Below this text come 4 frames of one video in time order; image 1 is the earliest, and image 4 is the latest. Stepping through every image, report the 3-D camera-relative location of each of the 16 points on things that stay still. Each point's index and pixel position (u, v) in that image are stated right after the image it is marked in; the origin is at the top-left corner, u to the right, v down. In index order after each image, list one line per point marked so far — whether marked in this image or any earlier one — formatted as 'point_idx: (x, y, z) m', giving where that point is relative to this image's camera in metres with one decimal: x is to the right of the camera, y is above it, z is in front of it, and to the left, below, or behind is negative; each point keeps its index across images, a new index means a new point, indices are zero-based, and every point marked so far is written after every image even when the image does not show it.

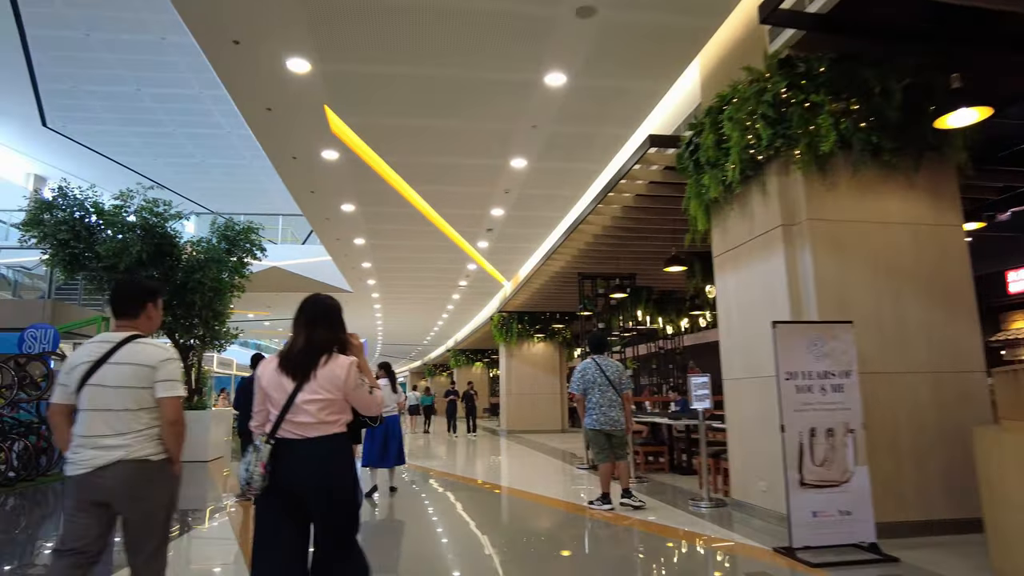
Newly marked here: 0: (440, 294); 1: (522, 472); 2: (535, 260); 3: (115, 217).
0: (-1.7, -0.1, +15.3) m
1: (+0.2, -2.7, +9.8) m
2: (+0.4, +0.5, +11.2) m
3: (-5.2, +0.9, +8.6) m
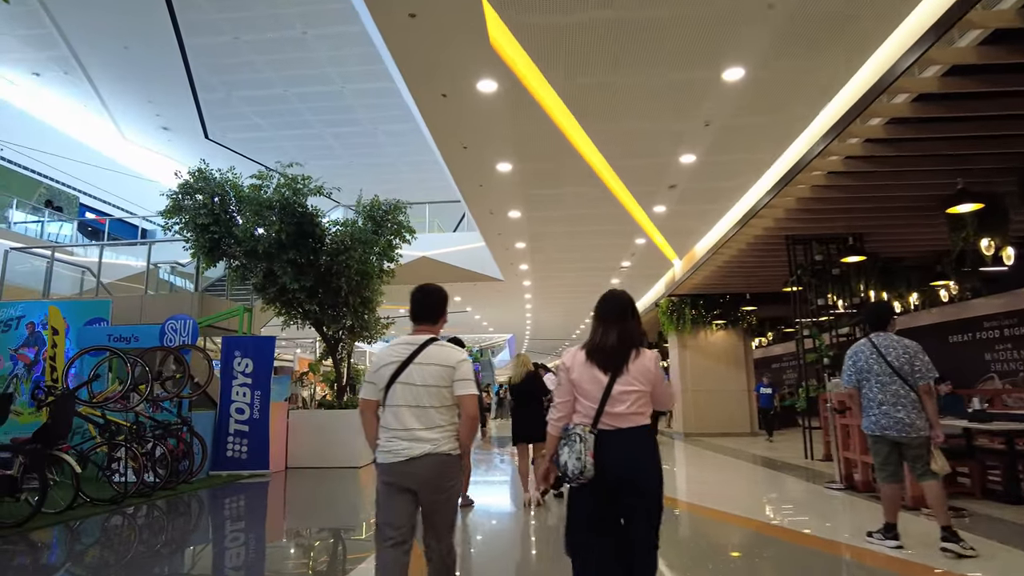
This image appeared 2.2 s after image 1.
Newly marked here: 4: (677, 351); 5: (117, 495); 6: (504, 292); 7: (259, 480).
0: (+1.8, +0.2, +13.7) m
1: (+2.6, -2.3, +7.9) m
2: (+2.9, +0.8, +9.2) m
3: (-3.0, +1.1, +7.8) m
4: (+3.3, -1.3, +13.4) m
5: (-3.3, -1.7, +5.5) m
6: (-0.2, -0.1, +15.6) m
7: (-2.7, -2.1, +7.1) m
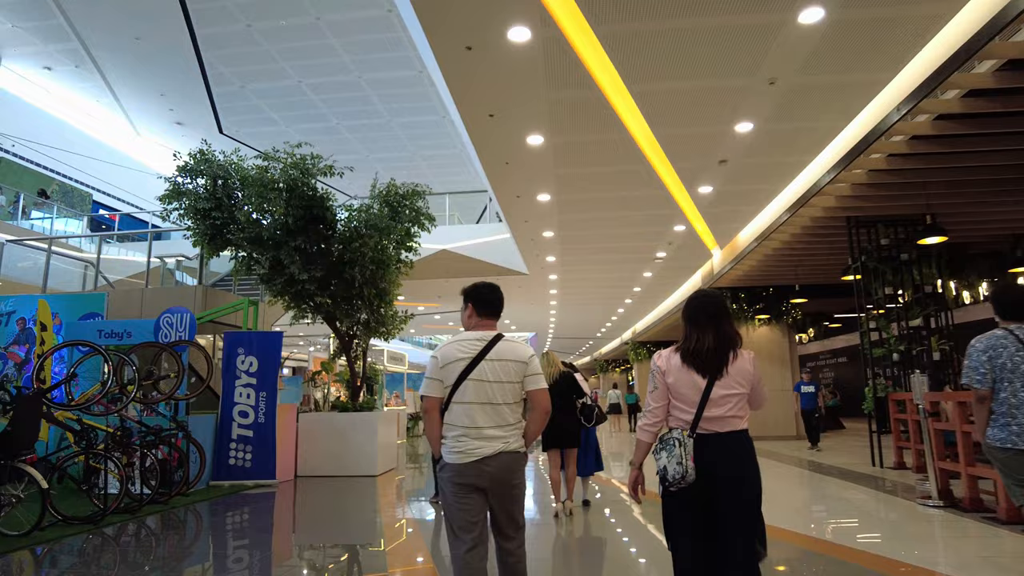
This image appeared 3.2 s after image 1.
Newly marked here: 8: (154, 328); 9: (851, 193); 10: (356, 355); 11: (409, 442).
0: (+2.3, +0.3, +12.8) m
1: (+2.9, -2.2, +7.1) m
2: (+3.3, +1.0, +8.3) m
3: (-2.7, +1.2, +7.1) m
4: (+3.8, -1.1, +12.5) m
5: (-3.0, -1.6, +4.8) m
6: (+0.4, 0.0, +14.8) m
7: (-2.4, -2.0, +6.4) m
8: (-3.4, -0.4, +6.3) m
9: (+3.5, +1.0, +6.9) m
10: (-1.9, -0.8, +8.1) m
11: (-2.3, -3.4, +14.5) m
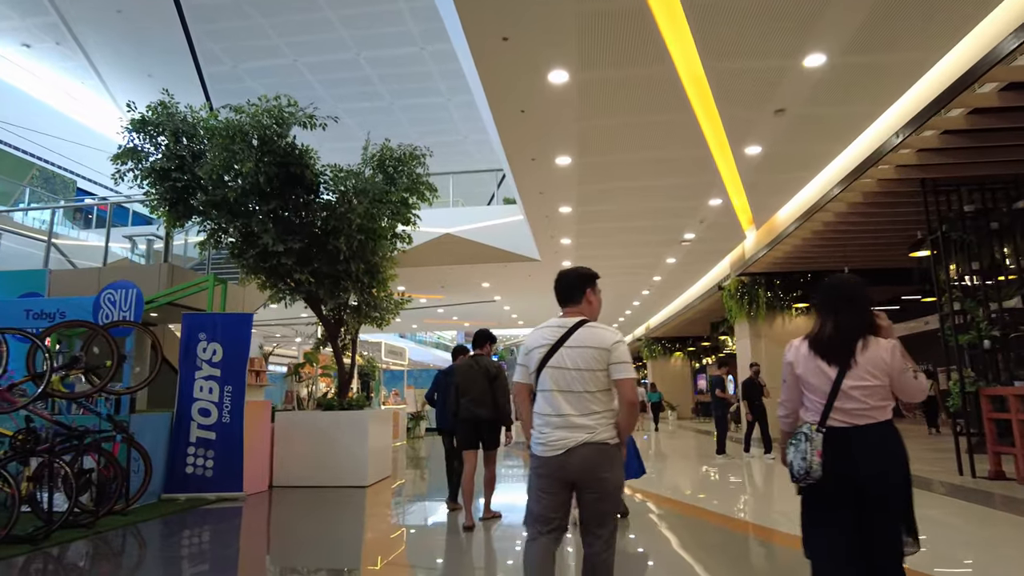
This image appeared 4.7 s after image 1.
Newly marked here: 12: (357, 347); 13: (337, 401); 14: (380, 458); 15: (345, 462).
0: (+2.5, +0.5, +11.7) m
1: (+3.0, -2.0, +5.9) m
2: (+3.4, +1.2, +7.1) m
3: (-2.6, +1.4, +6.0) m
4: (+4.0, -0.9, +11.4) m
5: (-2.9, -1.4, +3.7) m
6: (+0.6, +0.3, +13.7) m
7: (-2.3, -1.7, +5.3) m
8: (-3.2, -0.2, +5.1) m
9: (+3.7, +1.2, +5.7) m
10: (-1.8, -0.6, +6.9) m
11: (-2.1, -3.1, +13.4) m
12: (-1.7, -0.6, +7.1) m
13: (-1.8, -1.2, +6.9) m
14: (-1.4, -1.8, +6.9) m
15: (-1.6, -1.7, +6.5) m
